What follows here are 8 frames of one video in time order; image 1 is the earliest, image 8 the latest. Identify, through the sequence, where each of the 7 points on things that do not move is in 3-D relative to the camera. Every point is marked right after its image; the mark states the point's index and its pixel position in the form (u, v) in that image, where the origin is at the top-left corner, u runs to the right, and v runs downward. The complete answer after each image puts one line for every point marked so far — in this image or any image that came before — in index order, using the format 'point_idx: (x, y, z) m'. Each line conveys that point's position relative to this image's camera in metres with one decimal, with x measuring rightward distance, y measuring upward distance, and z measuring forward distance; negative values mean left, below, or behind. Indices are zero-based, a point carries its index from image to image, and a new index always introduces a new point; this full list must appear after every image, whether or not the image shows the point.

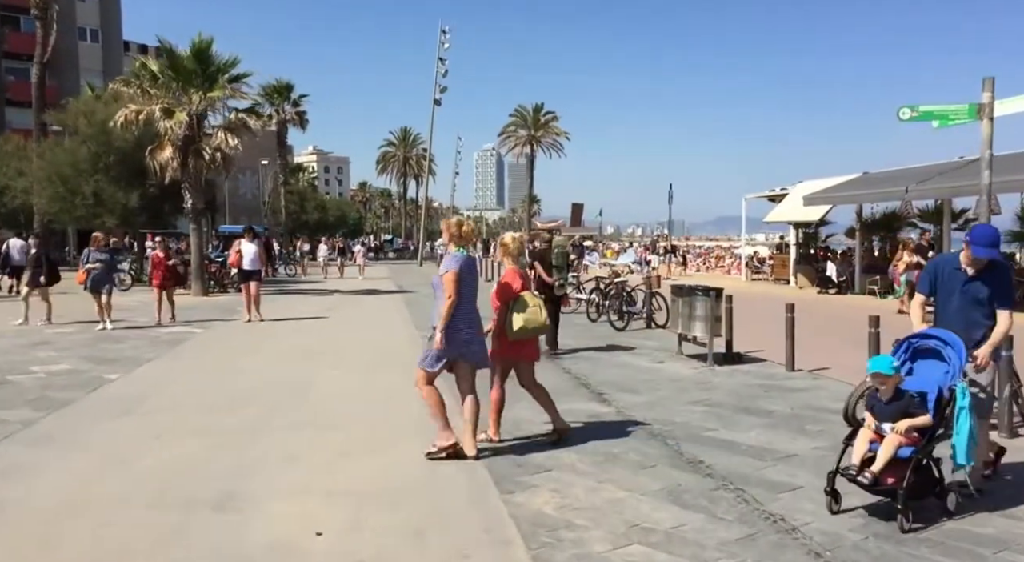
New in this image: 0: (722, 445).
0: (+1.6, -1.3, +6.3) m
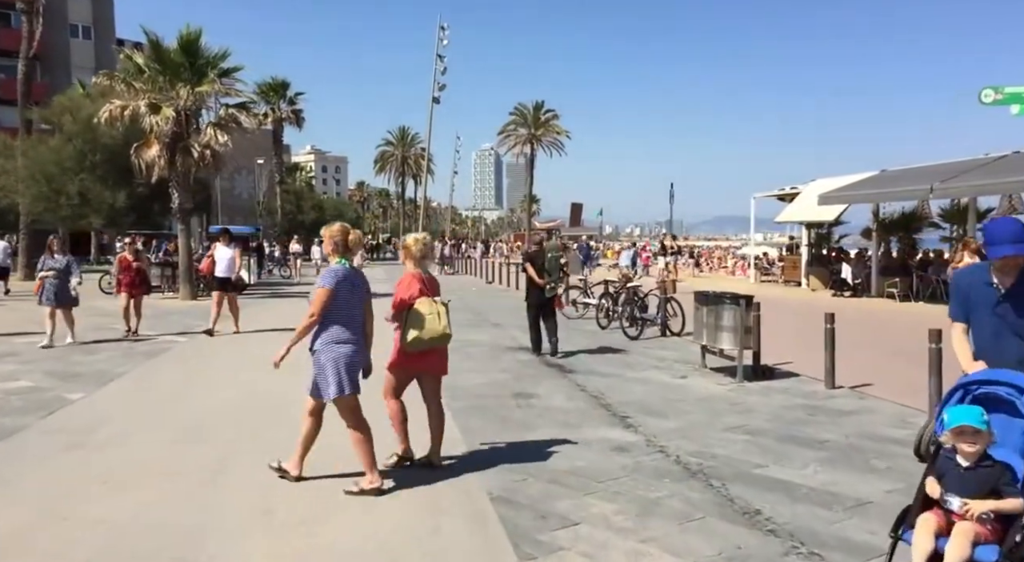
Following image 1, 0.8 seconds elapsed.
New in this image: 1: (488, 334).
0: (+1.8, -1.4, +5.3) m
1: (-0.4, -1.0, +14.6) m
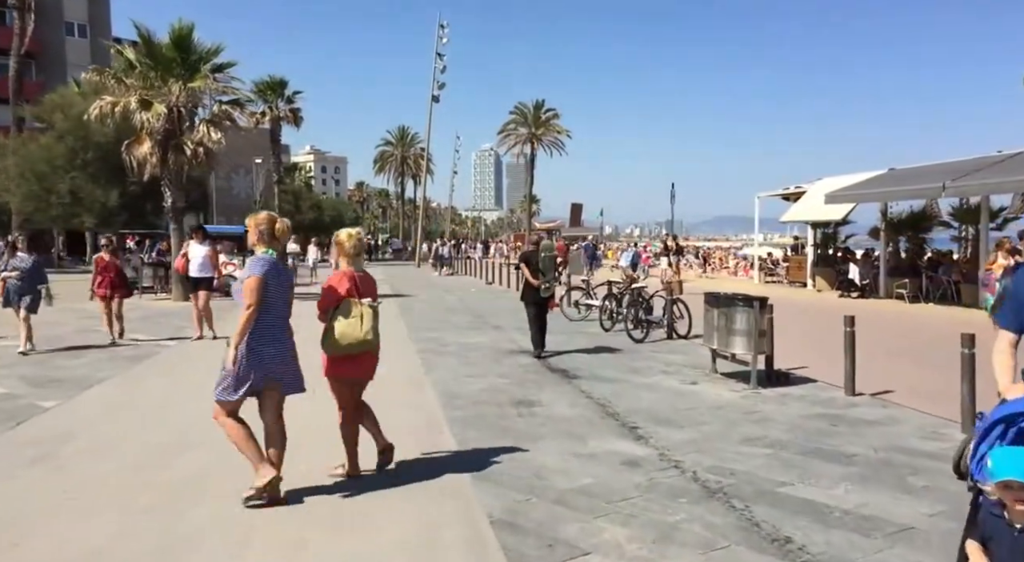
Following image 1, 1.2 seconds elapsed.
0: (+1.8, -1.4, +4.8) m
1: (-0.4, -1.0, +14.1) m
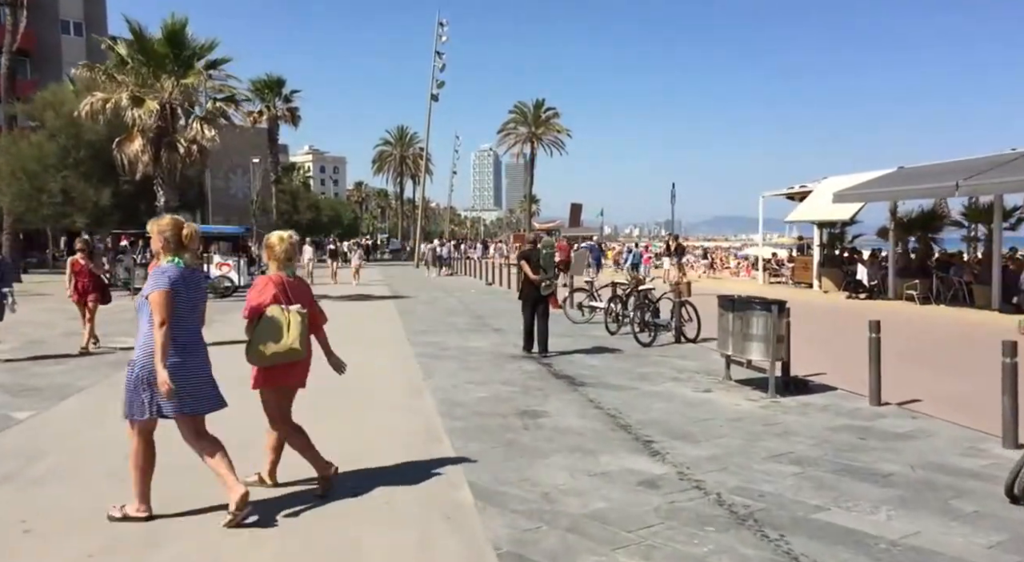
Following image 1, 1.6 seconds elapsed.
0: (+1.8, -1.4, +4.3) m
1: (-0.4, -1.0, +13.7) m
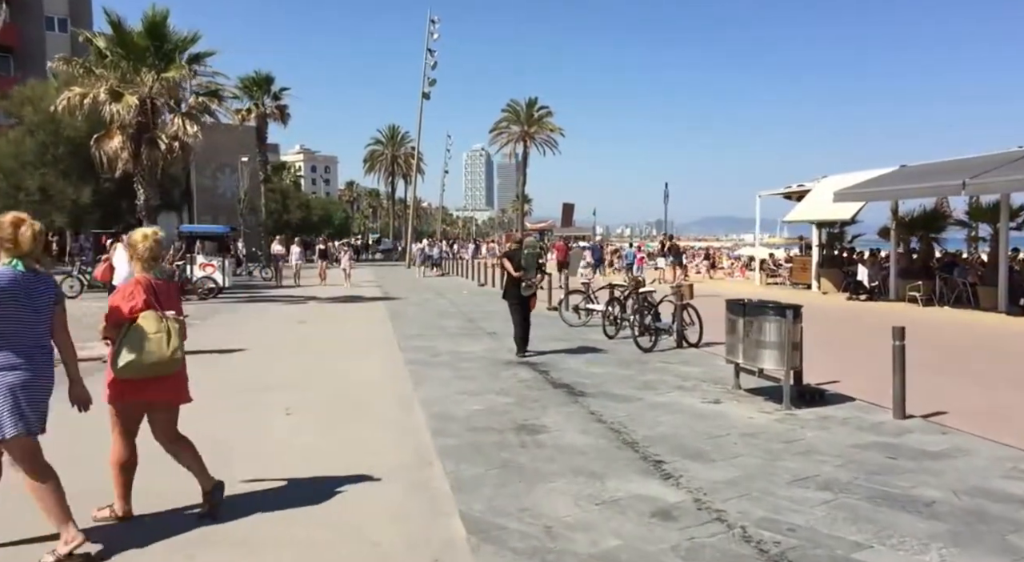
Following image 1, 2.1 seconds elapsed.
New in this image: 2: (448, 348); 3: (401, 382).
0: (+1.8, -1.4, +3.7) m
1: (-0.5, -1.0, +13.0) m
2: (-1.0, -1.0, +12.6) m
3: (-1.3, -1.2, +9.6) m
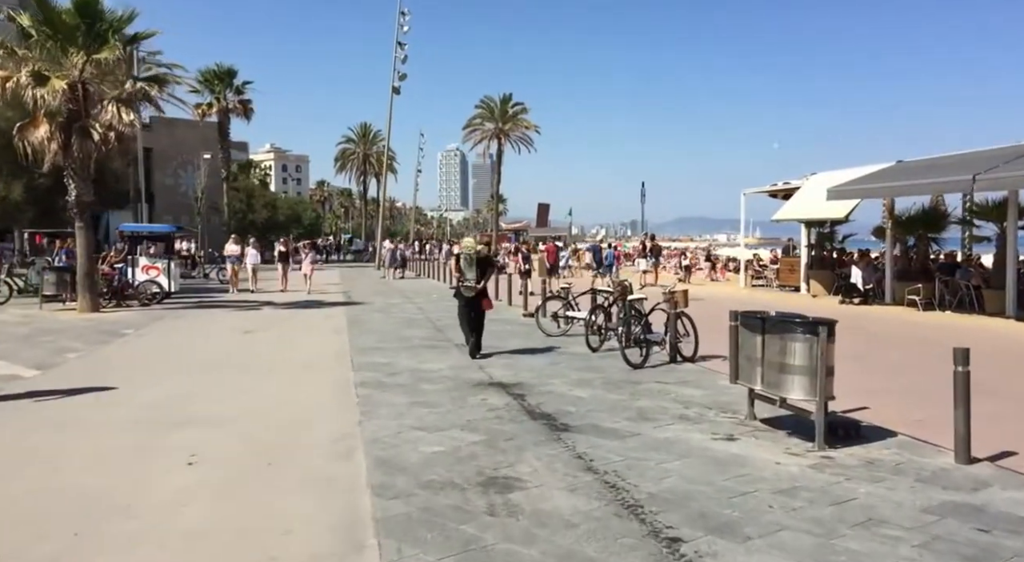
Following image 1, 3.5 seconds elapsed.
0: (+1.7, -1.5, +2.2) m
1: (-0.9, -1.1, +11.4) m
2: (-1.4, -1.1, +10.9) m
3: (-1.6, -1.3, +8.0) m
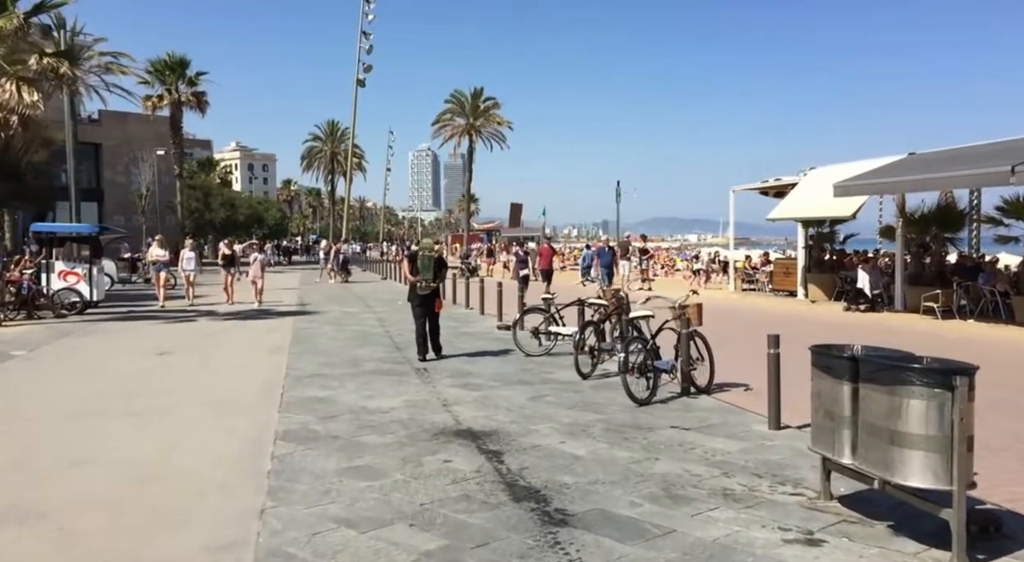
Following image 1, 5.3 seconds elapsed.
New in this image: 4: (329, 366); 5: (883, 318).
0: (+1.7, -1.6, 0.0) m
1: (-1.2, -1.3, +9.1) m
2: (-1.7, -1.3, +8.6) m
3: (-1.8, -1.4, +5.7) m
4: (-2.5, -1.2, +11.1) m
5: (+8.1, -0.8, +17.4) m
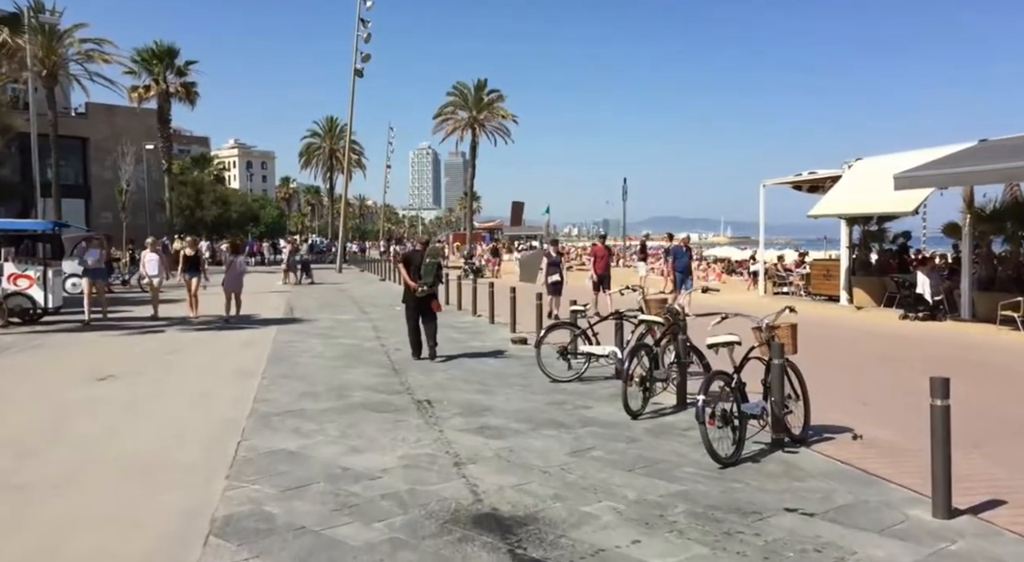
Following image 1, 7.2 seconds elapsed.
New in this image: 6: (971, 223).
0: (+2.0, -1.8, -2.3) m
1: (-0.9, -1.4, +6.9) m
2: (-1.4, -1.4, +6.4) m
3: (-1.6, -1.5, +3.4) m
4: (-2.2, -1.3, +8.8) m
5: (+8.3, -0.9, +15.2) m
6: (+9.4, +1.2, +16.5) m
